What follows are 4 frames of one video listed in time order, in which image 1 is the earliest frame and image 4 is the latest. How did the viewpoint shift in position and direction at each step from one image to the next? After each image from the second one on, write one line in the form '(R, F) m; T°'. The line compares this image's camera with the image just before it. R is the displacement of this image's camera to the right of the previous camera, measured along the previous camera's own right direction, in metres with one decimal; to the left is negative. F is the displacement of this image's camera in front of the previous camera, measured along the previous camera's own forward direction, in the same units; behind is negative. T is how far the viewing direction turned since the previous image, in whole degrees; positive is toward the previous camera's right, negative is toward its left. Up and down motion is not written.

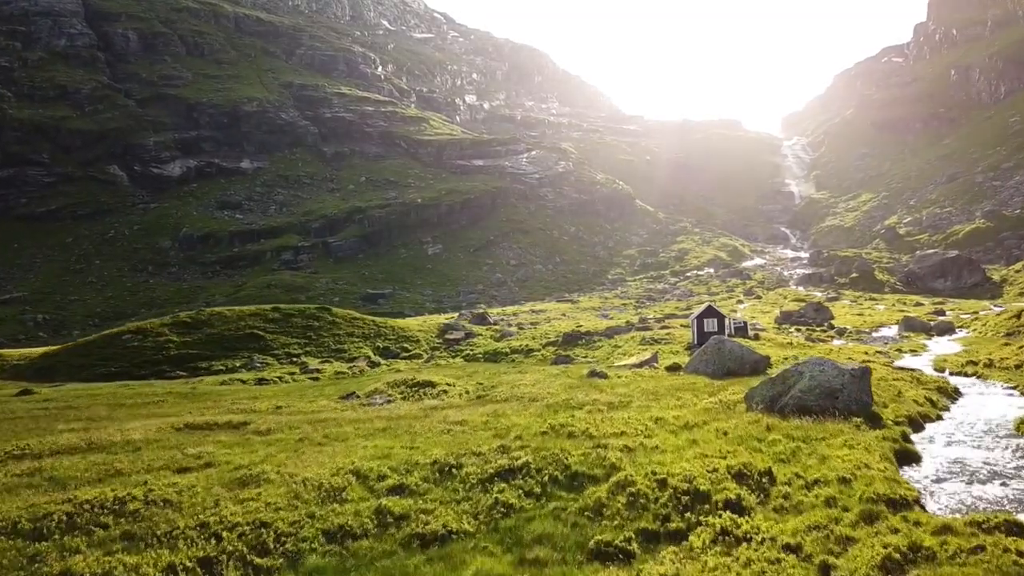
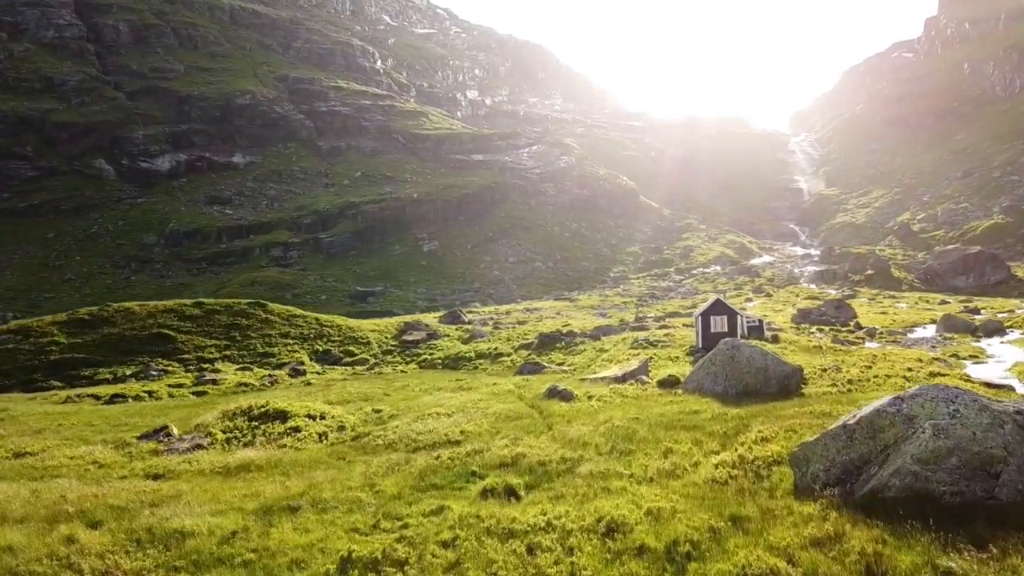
(+3.5, +10.5) m; -1°
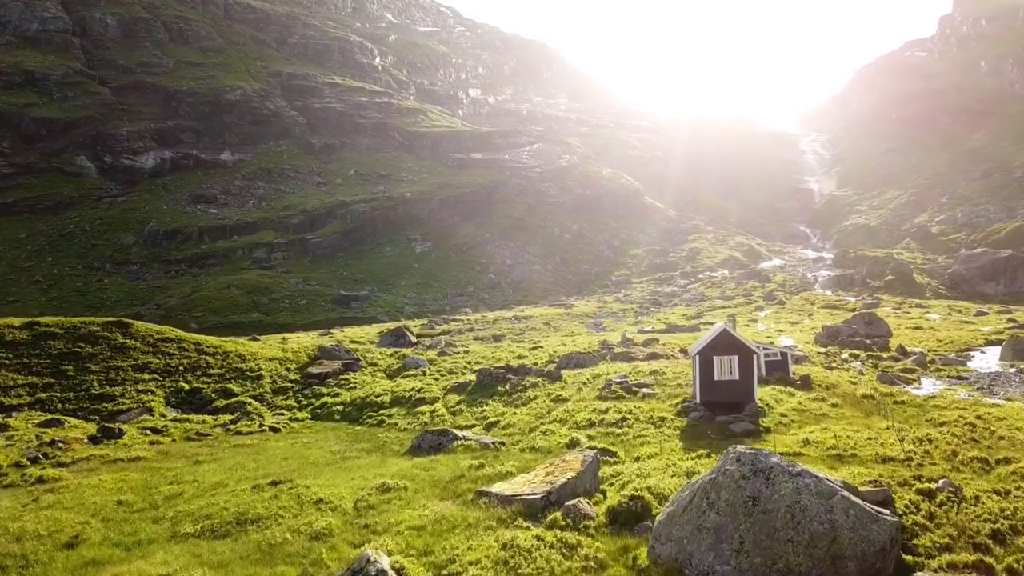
(+4.9, +13.5) m; -1°
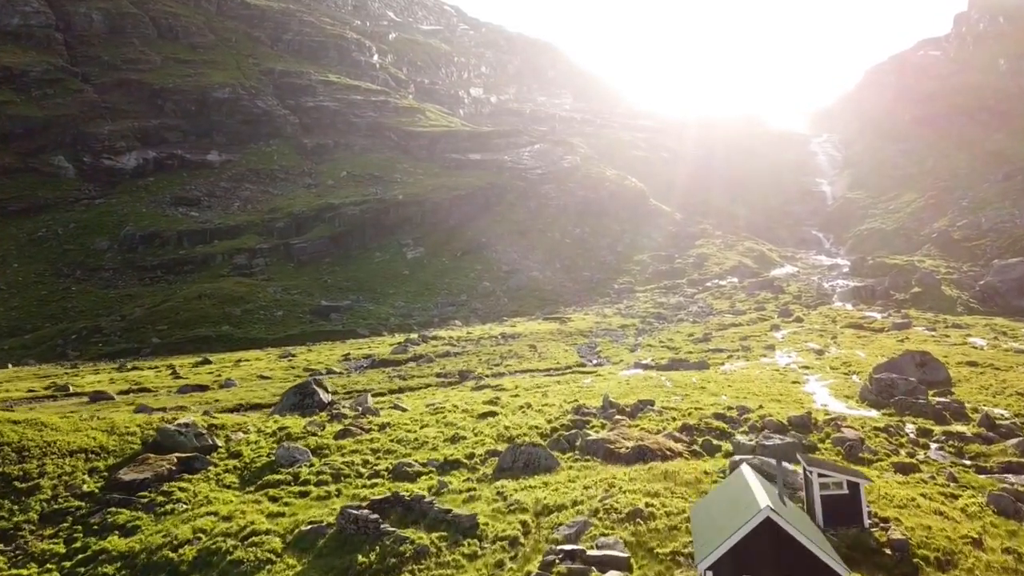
(+4.5, +14.5) m; -1°
